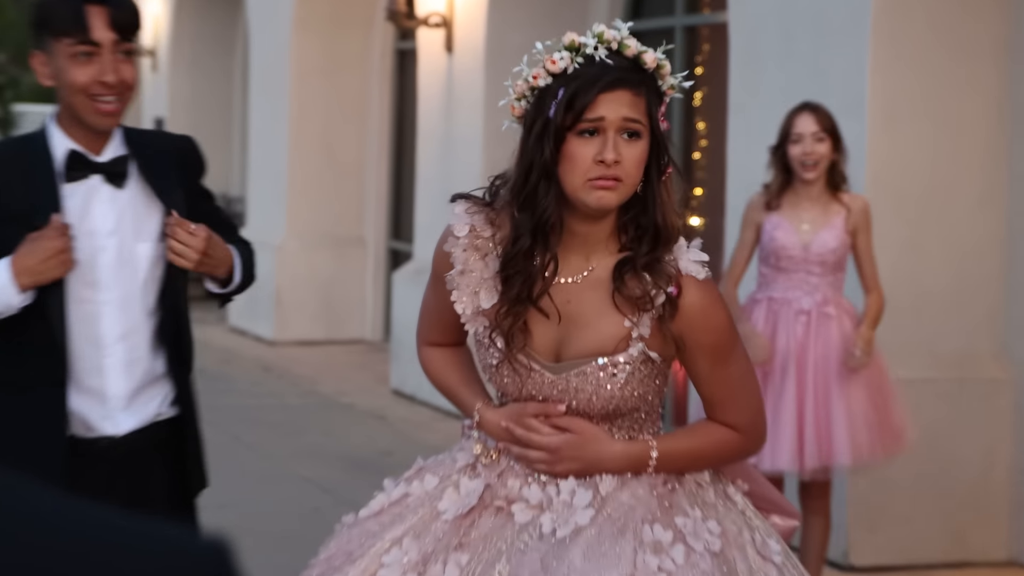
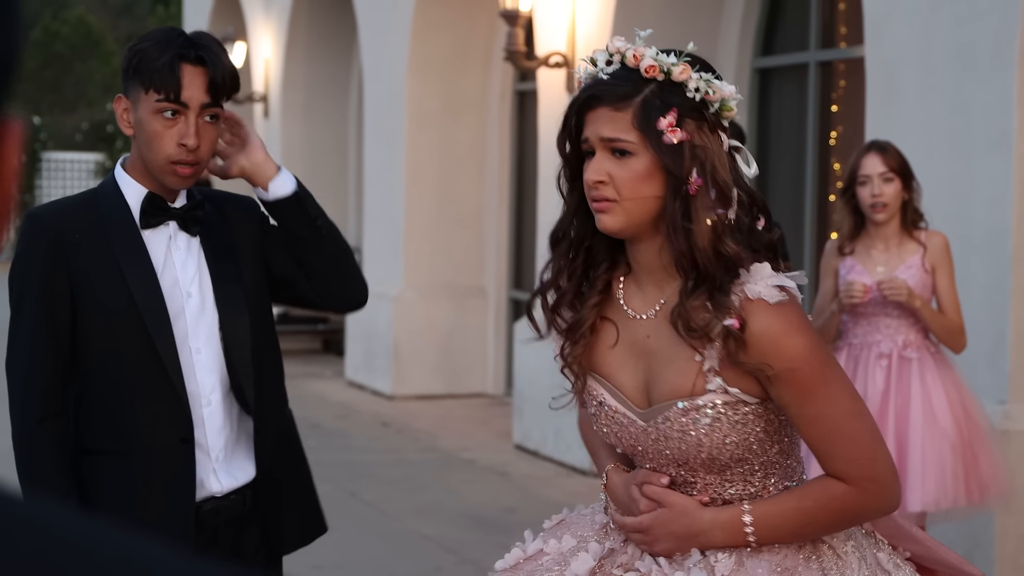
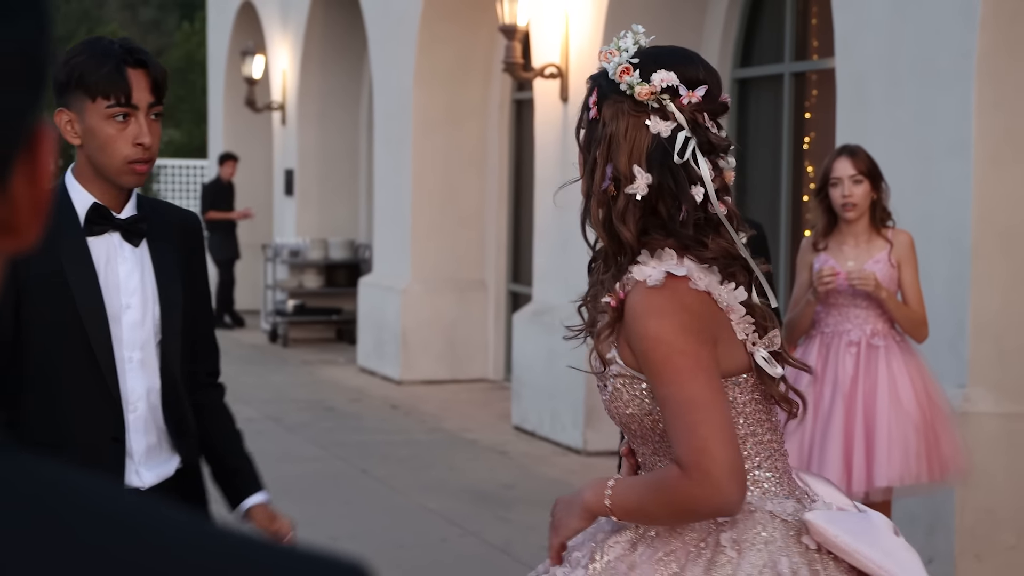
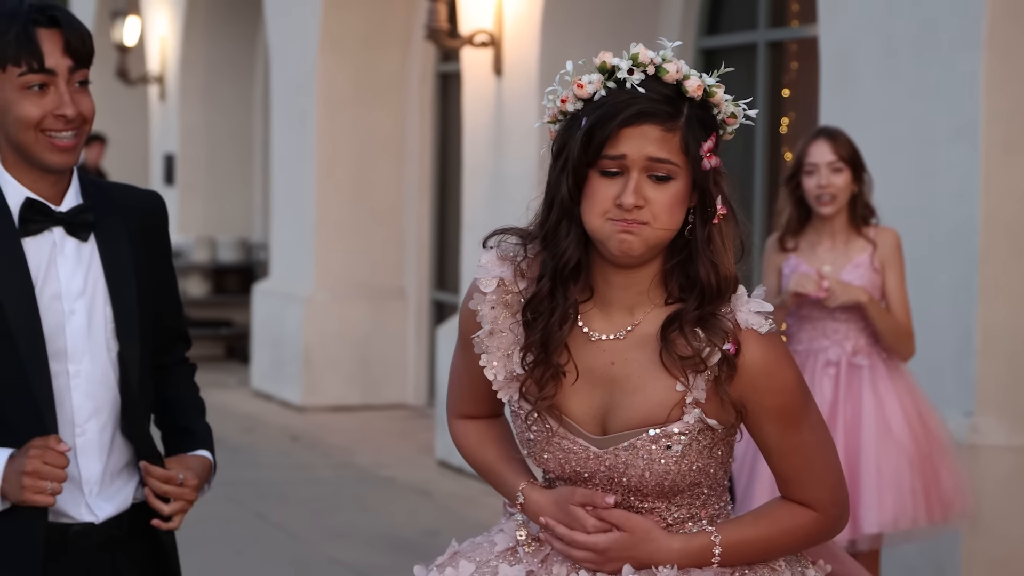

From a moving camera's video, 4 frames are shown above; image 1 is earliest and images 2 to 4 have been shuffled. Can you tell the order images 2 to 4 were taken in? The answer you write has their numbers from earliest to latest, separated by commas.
4, 2, 3
